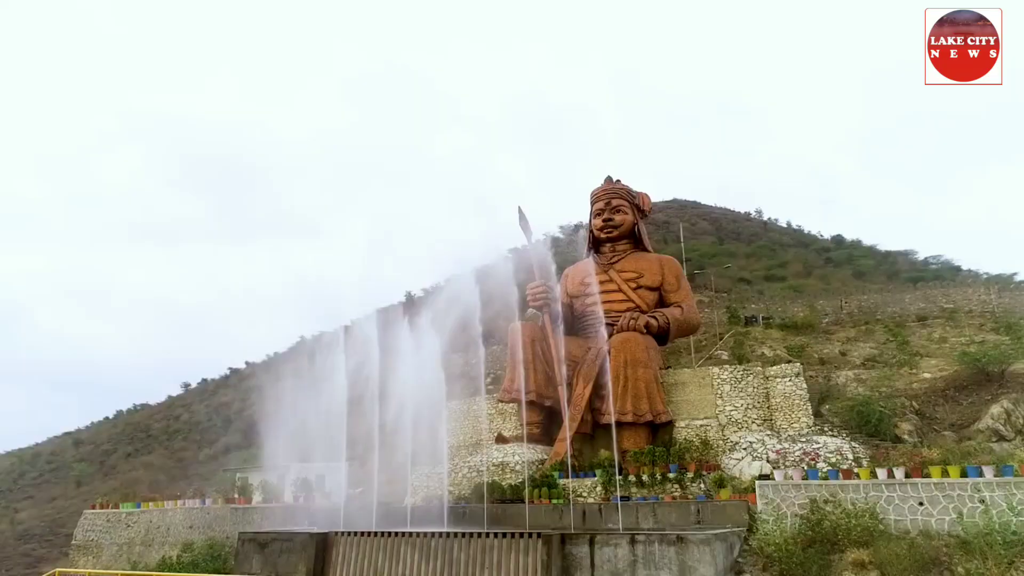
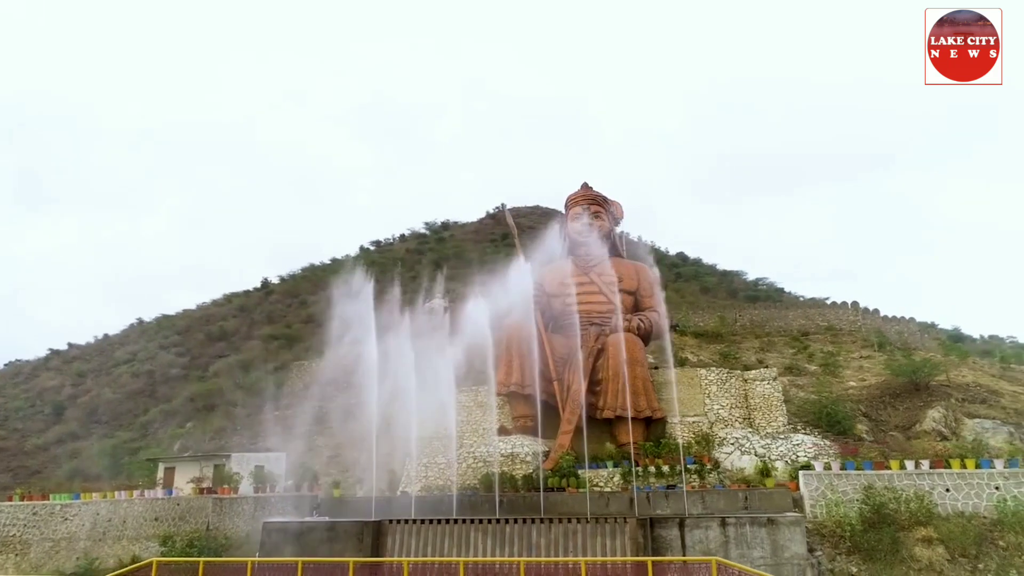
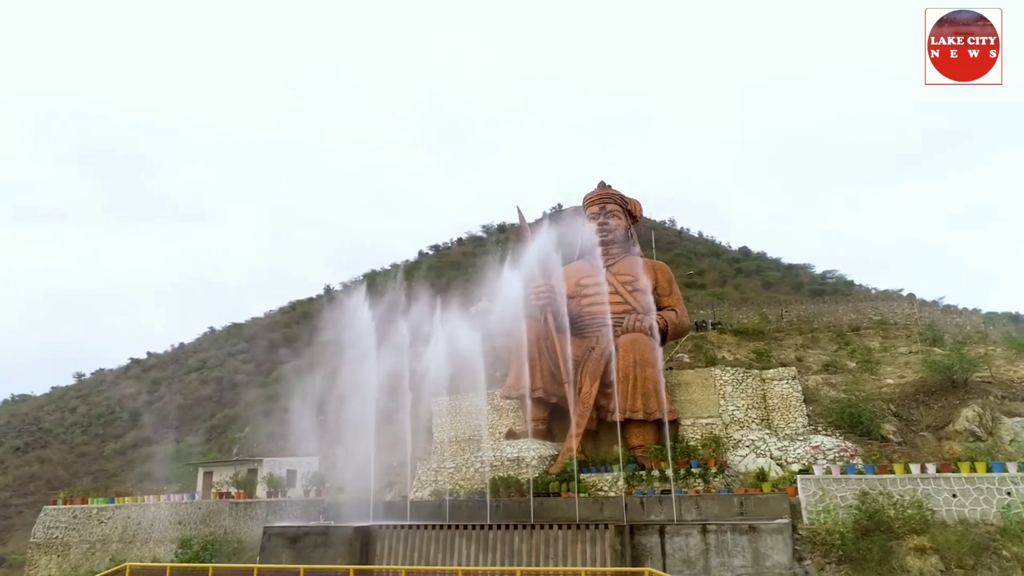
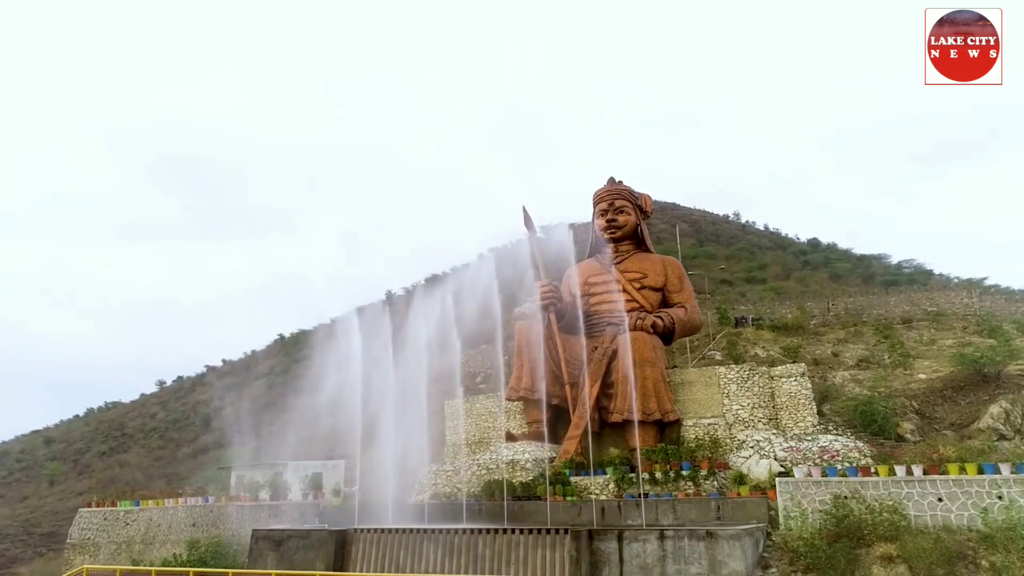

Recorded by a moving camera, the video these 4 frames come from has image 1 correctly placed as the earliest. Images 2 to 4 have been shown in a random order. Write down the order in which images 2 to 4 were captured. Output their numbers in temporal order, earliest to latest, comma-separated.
4, 3, 2
